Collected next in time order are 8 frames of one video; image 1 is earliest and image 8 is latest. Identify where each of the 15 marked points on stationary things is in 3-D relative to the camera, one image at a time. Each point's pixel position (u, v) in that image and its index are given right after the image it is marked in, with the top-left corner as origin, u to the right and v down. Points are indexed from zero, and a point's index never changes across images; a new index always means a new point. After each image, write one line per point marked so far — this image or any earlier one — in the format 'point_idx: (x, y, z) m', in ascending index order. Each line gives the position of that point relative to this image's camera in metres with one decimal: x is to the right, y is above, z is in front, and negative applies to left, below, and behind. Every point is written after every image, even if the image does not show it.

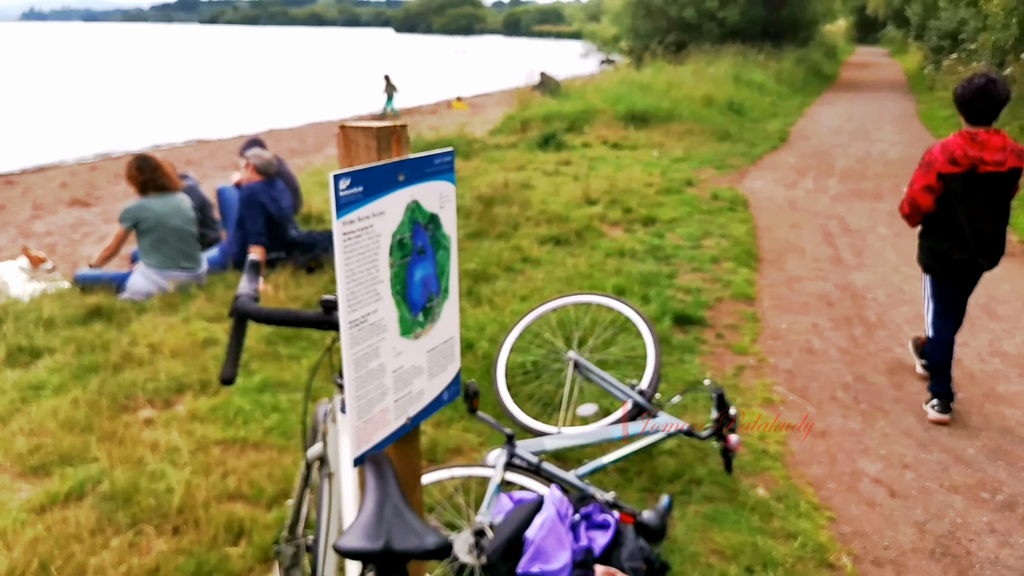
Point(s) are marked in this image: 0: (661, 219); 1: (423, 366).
0: (+1.4, +0.7, +7.4) m
1: (-0.2, -0.1, +1.4) m
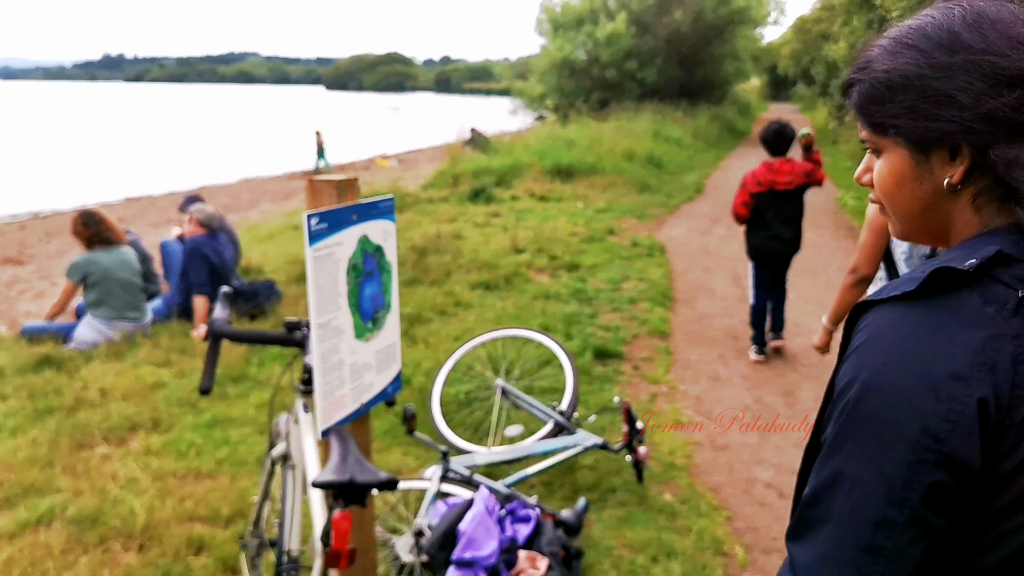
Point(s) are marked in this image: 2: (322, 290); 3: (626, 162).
0: (+0.7, +0.2, +8.0) m
1: (-0.3, -0.2, +1.8) m
2: (-0.4, 0.0, +1.6) m
3: (+2.1, +2.2, +14.3) m
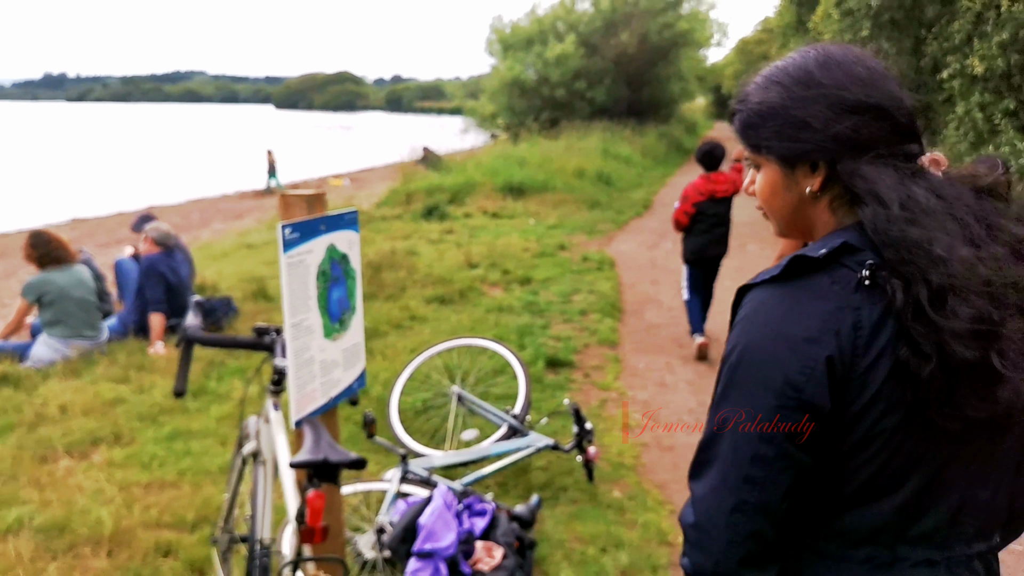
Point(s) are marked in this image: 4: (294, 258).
0: (+0.2, +0.1, +8.2) m
1: (-0.4, -0.2, +2.0) m
2: (-0.5, 0.0, +1.7) m
3: (+1.2, +2.0, +14.7) m
4: (-0.5, +0.1, +1.7) m
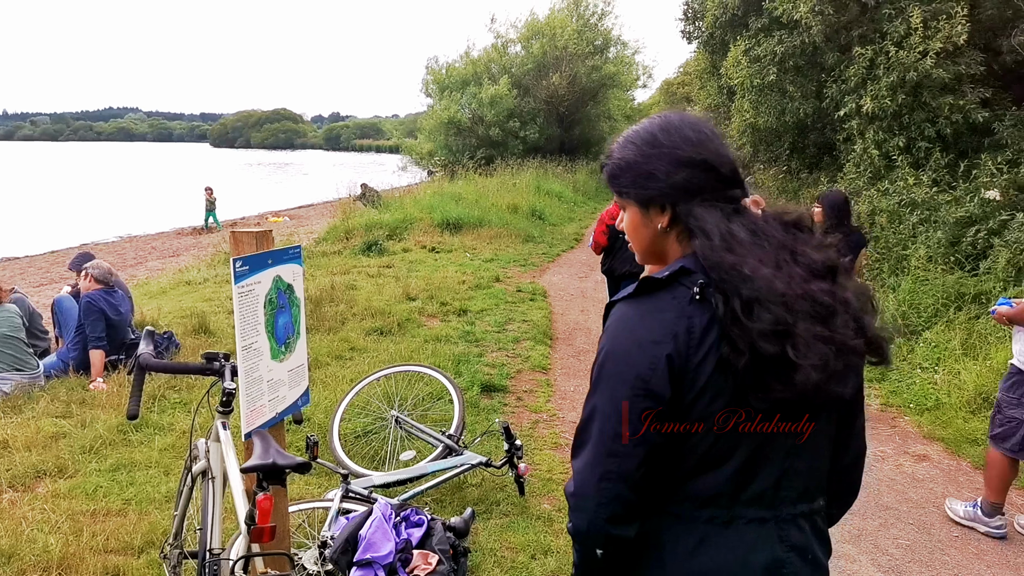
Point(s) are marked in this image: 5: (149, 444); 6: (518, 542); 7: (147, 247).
0: (-0.4, -0.2, +8.5) m
1: (-0.6, -0.3, +2.2) m
2: (-0.7, -0.1, +2.0) m
3: (0.0, +1.4, +15.1) m
4: (-0.7, 0.0, +2.0) m
5: (-2.1, -0.9, +4.6) m
6: (0.0, -1.2, +3.8) m
7: (-8.1, +0.9, +17.4) m
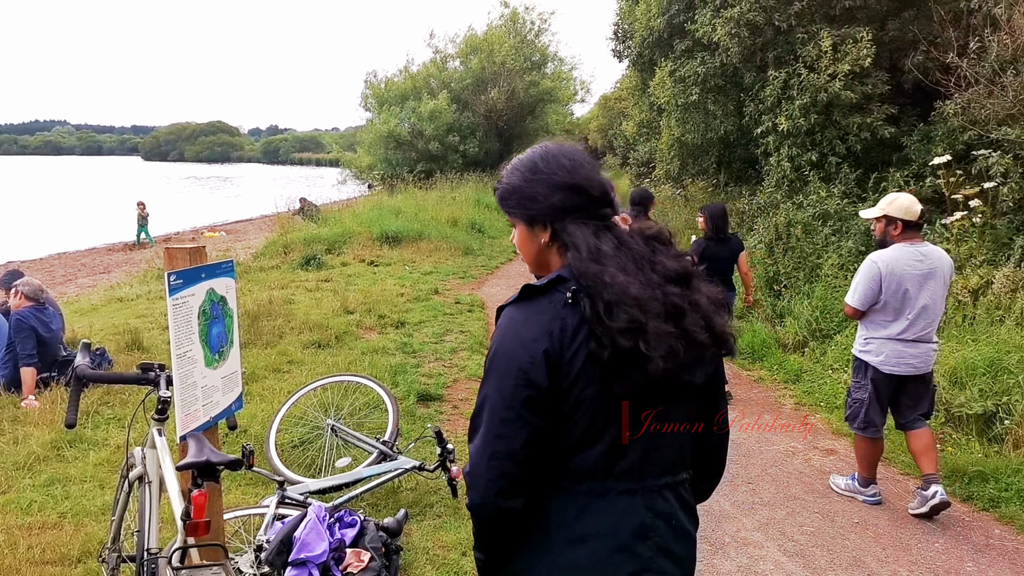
0: (-1.1, -0.4, +8.6) m
1: (-0.9, -0.3, +2.4) m
2: (-0.9, -0.1, +2.2) m
3: (-1.2, +1.2, +15.3) m
4: (-0.9, 0.0, +2.1) m
5: (-2.5, -1.0, +4.7) m
6: (-0.3, -1.3, +4.0) m
7: (-9.4, +0.5, +17.0) m
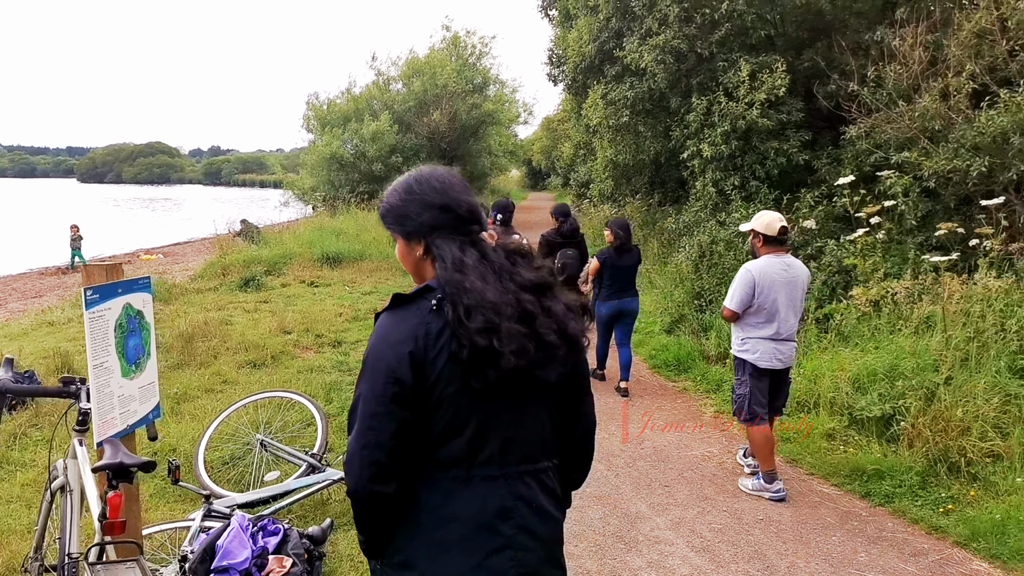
0: (-1.8, -0.6, +8.8) m
1: (-1.2, -0.3, +2.5) m
2: (-1.2, -0.2, +2.3) m
3: (-2.4, +0.8, +15.4) m
4: (-1.2, -0.1, +2.3) m
5: (-3.0, -1.1, +4.7) m
6: (-0.7, -1.3, +4.1) m
7: (-10.6, 0.0, +16.6) m
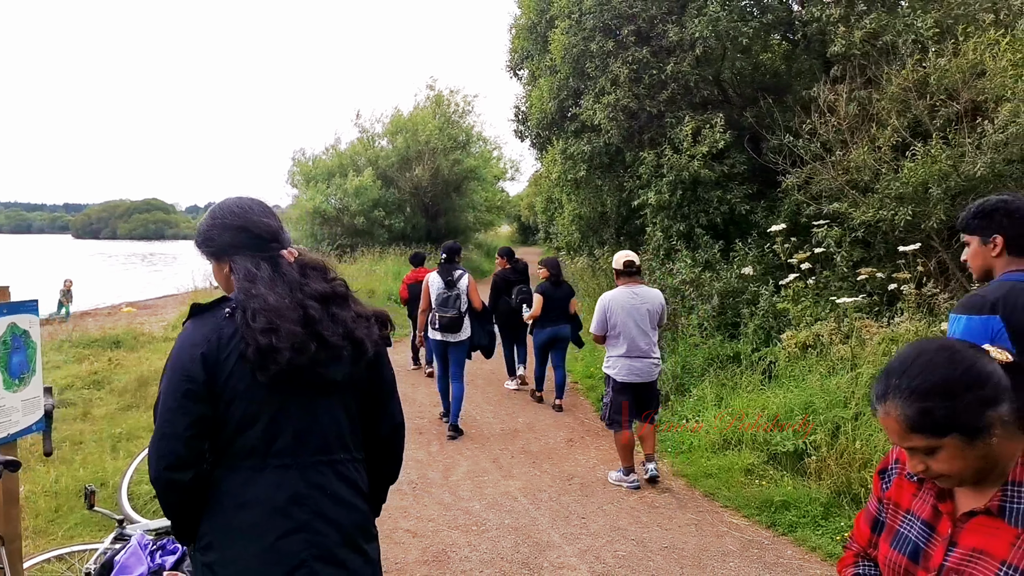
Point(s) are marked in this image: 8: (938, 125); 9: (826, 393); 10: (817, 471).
0: (-2.4, -1.1, +9.0) m
1: (-1.7, -0.4, +2.8) m
2: (-1.7, -0.2, +2.6) m
3: (-3.0, -0.2, +15.7) m
4: (-1.7, -0.1, +2.6) m
5: (-3.5, -1.4, +4.9) m
6: (-1.3, -1.5, +4.3) m
7: (-11.2, -1.1, +16.8) m
8: (+4.3, +1.6, +8.0) m
9: (+2.5, -0.8, +6.3) m
10: (+2.2, -1.3, +5.6) m
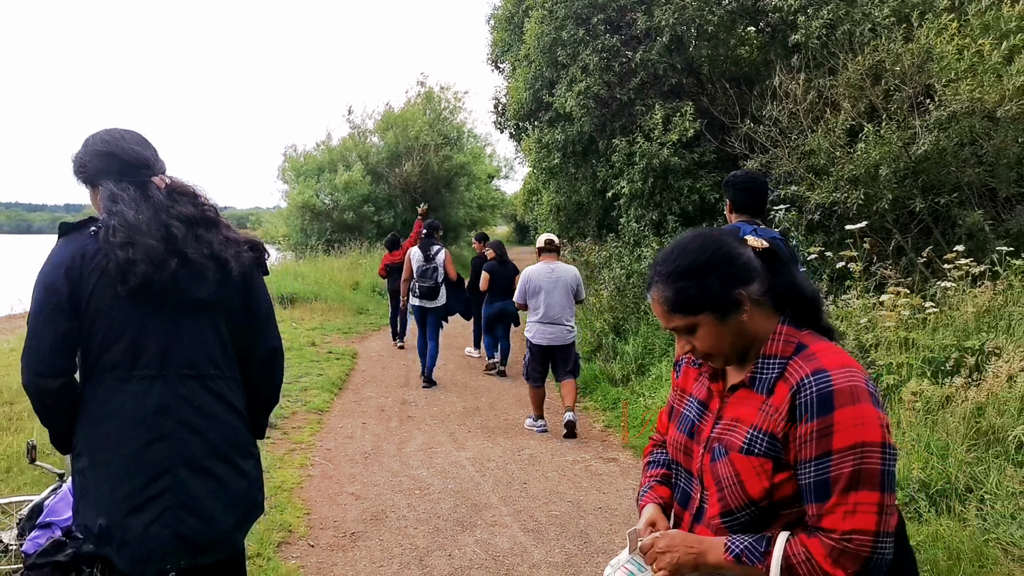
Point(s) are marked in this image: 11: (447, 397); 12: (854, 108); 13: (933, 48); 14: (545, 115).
0: (-2.8, -0.9, +9.1) m
1: (-2.1, -0.2, +2.9) m
2: (-2.1, 0.0, +2.7) m
3: (-3.4, 0.0, +15.8) m
4: (-2.1, +0.1, +2.7) m
5: (-3.9, -1.2, +5.0) m
6: (-1.7, -1.3, +4.4) m
7: (-11.6, -0.9, +16.9) m
8: (+3.9, +1.9, +8.1) m
9: (+2.1, -0.6, +6.4) m
10: (+1.8, -1.1, +5.8) m
11: (-0.7, -1.2, +8.6) m
12: (+3.6, +1.9, +8.4) m
13: (+4.2, +2.4, +7.8) m
14: (+0.5, +2.8, +12.5) m
